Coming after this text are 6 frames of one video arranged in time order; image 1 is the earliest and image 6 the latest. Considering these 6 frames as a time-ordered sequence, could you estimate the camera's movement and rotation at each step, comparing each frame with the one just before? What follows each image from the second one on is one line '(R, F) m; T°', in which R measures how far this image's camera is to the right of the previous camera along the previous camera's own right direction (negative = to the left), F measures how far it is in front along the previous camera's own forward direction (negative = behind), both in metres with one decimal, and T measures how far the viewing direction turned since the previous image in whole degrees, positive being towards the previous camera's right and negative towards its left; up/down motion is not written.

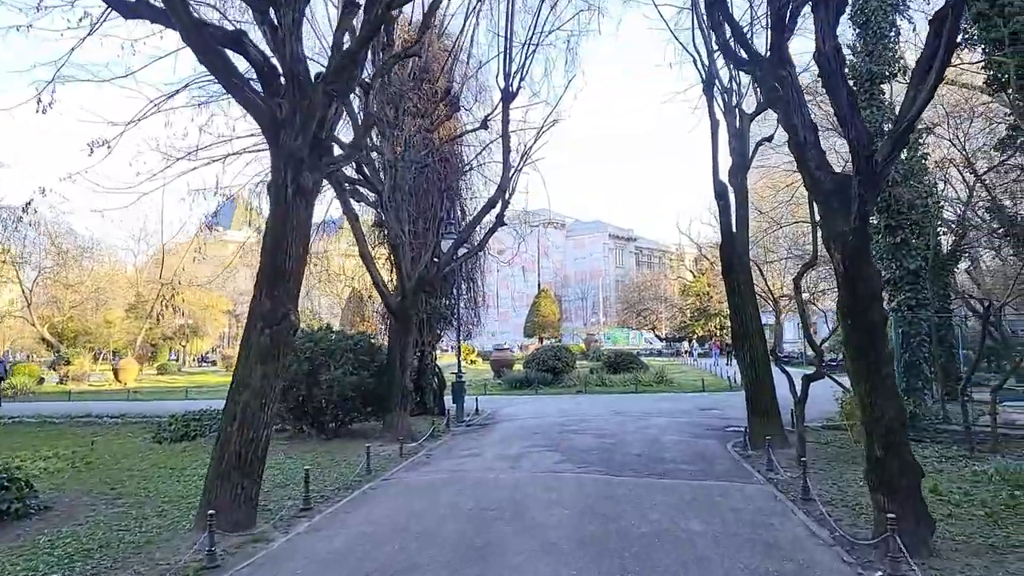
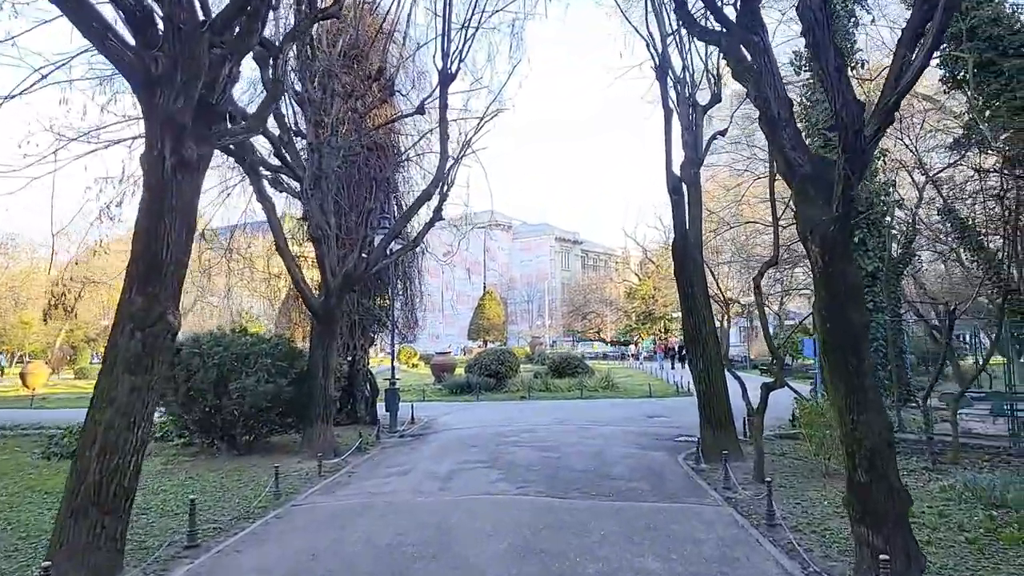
(+0.2, +1.1) m; +4°
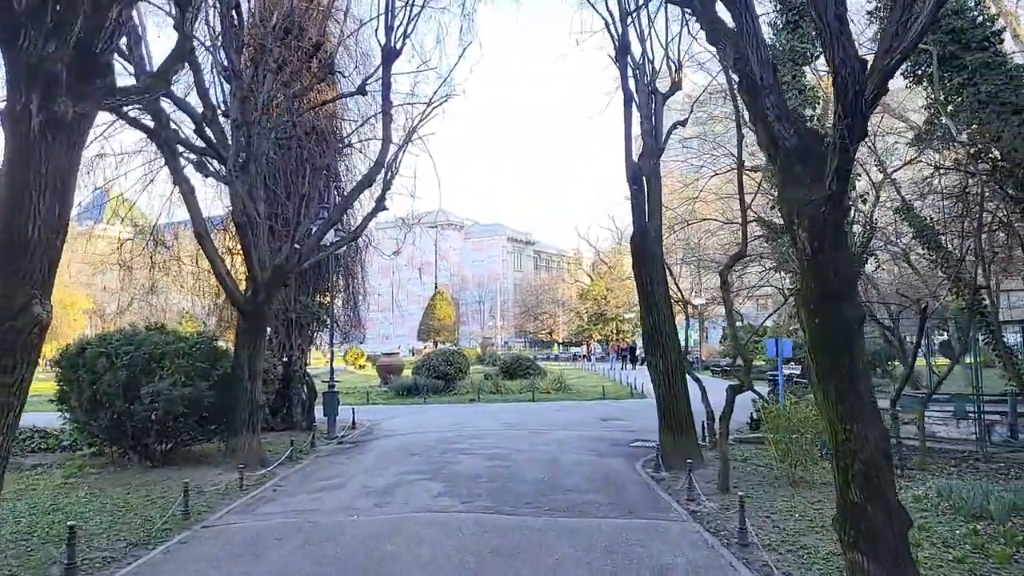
(+0.1, +0.9) m; +4°
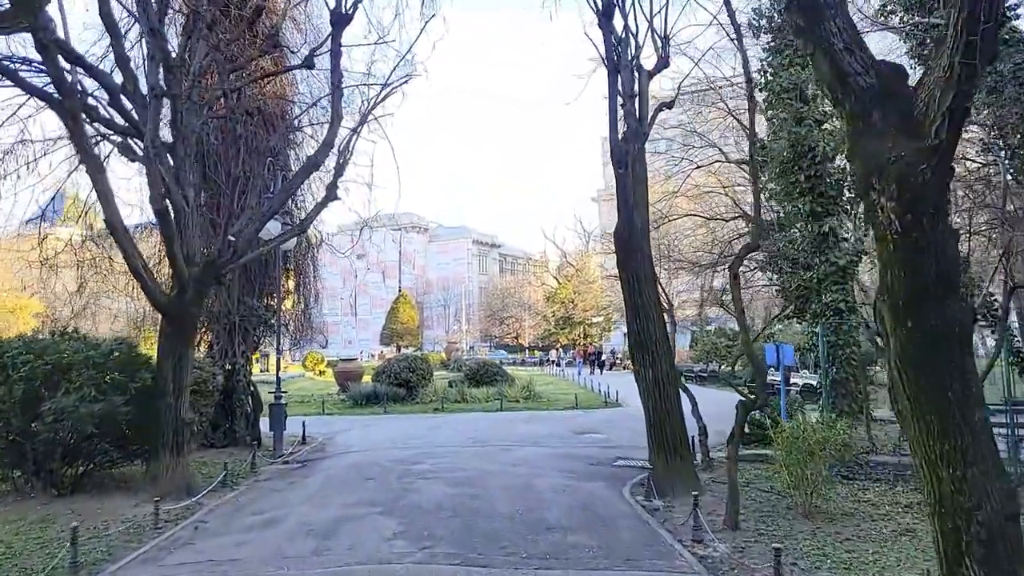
(-0.1, +1.4) m; +3°
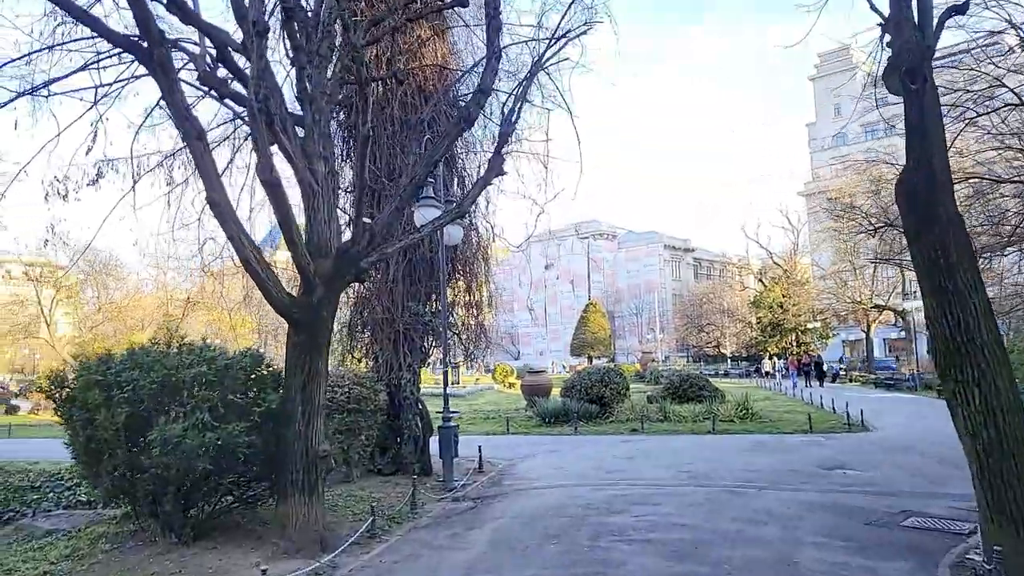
(-0.4, +2.8) m; -15°
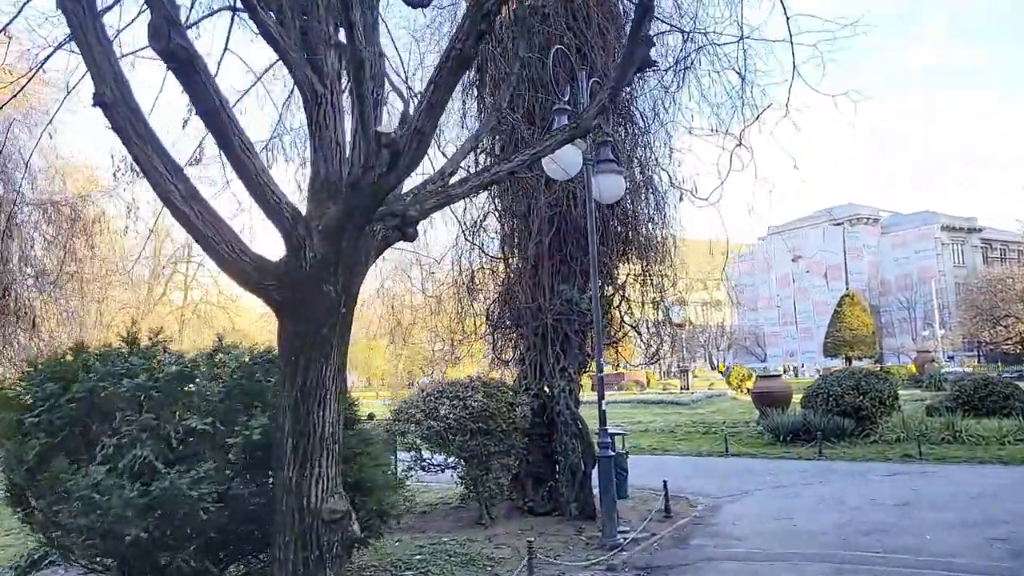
(+0.7, +3.6) m; -19°
